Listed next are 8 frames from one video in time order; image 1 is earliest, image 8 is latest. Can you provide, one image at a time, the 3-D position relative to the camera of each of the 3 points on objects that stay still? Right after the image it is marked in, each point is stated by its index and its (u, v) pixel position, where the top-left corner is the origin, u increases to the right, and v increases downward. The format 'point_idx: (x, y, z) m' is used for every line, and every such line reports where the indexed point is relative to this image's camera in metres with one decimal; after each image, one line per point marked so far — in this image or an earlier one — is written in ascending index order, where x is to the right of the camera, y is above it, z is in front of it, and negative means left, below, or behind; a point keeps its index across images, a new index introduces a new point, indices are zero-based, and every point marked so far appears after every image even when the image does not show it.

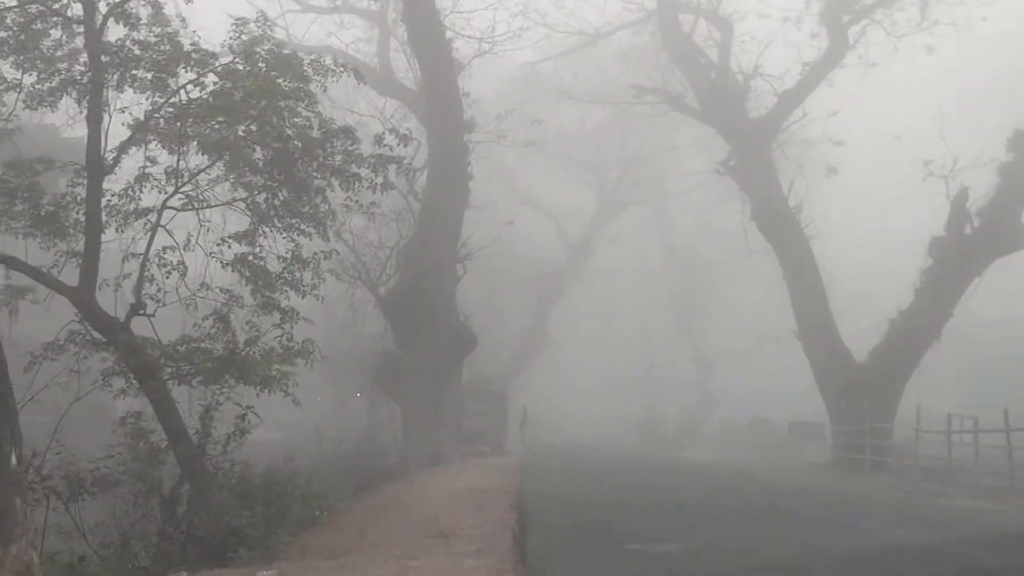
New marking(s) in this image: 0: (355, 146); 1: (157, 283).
0: (-2.4, +2.2, +14.5) m
1: (-4.7, +0.1, +12.6) m
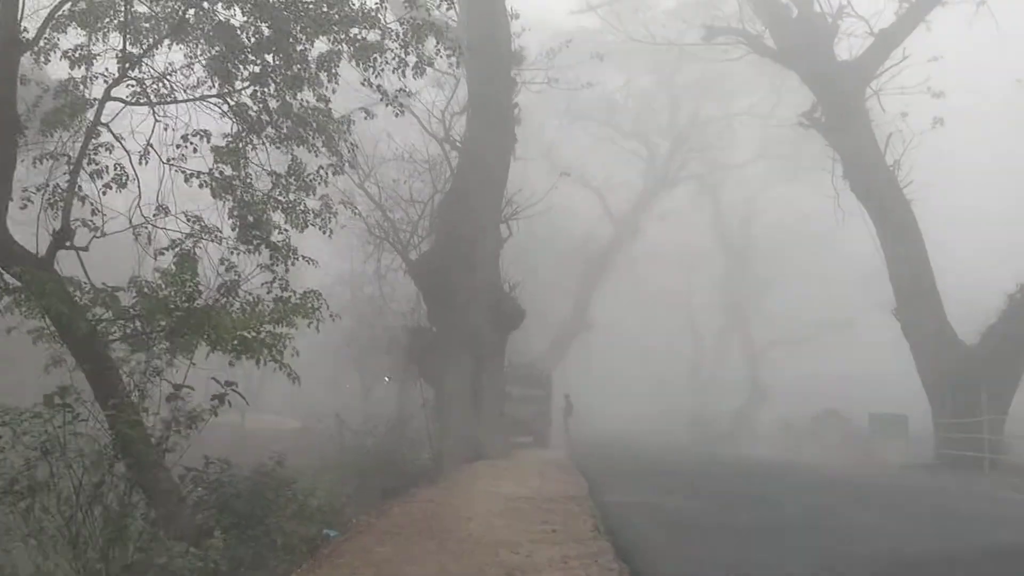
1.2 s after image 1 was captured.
0: (-1.5, +3.0, +10.6) m
1: (-3.9, +0.8, +8.8) m
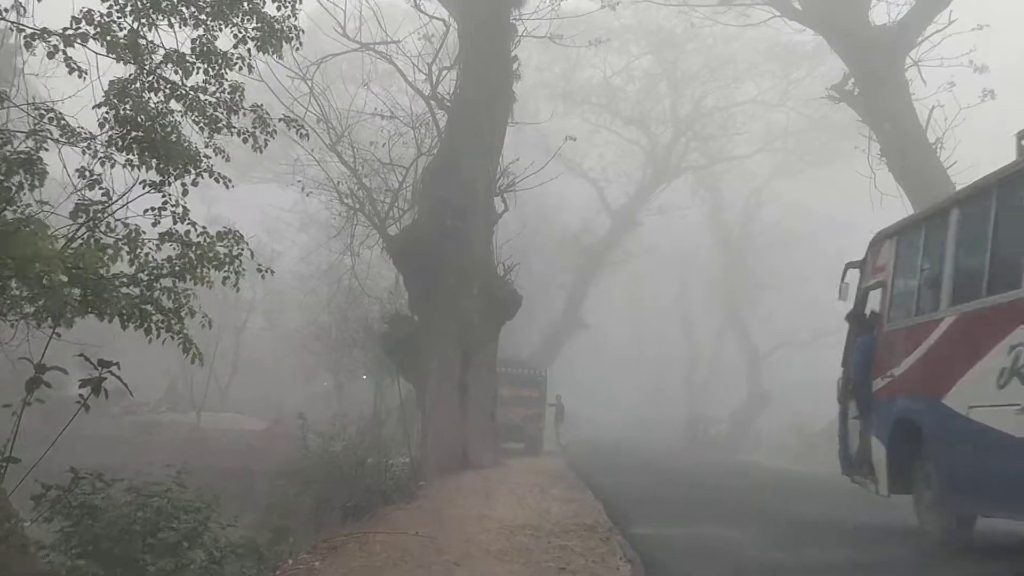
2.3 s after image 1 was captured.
0: (-1.4, +3.4, +7.5) m
1: (-3.8, +1.2, +5.7) m
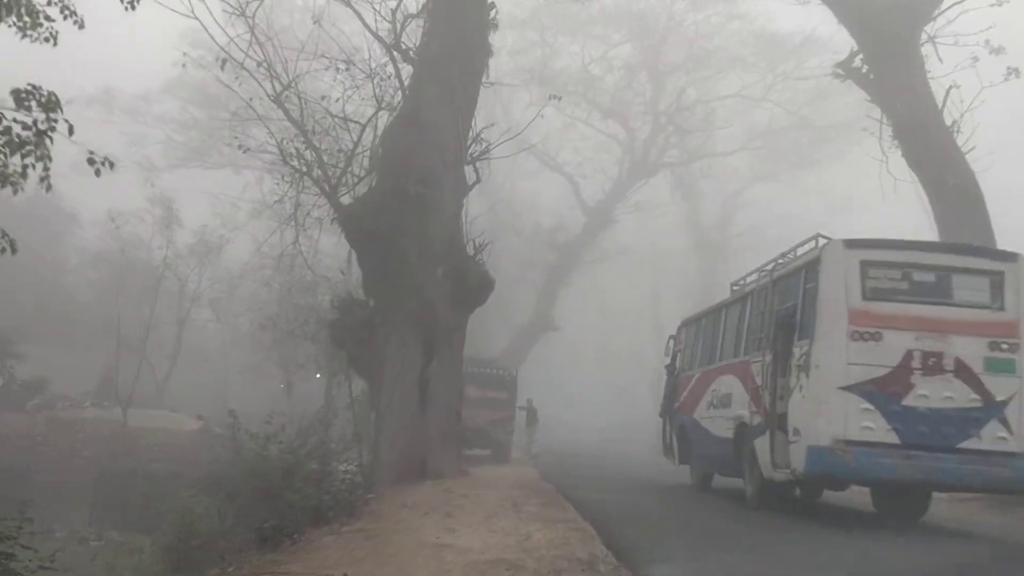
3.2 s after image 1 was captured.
0: (-1.4, +3.8, +5.0) m
1: (-3.8, +1.7, +3.1) m
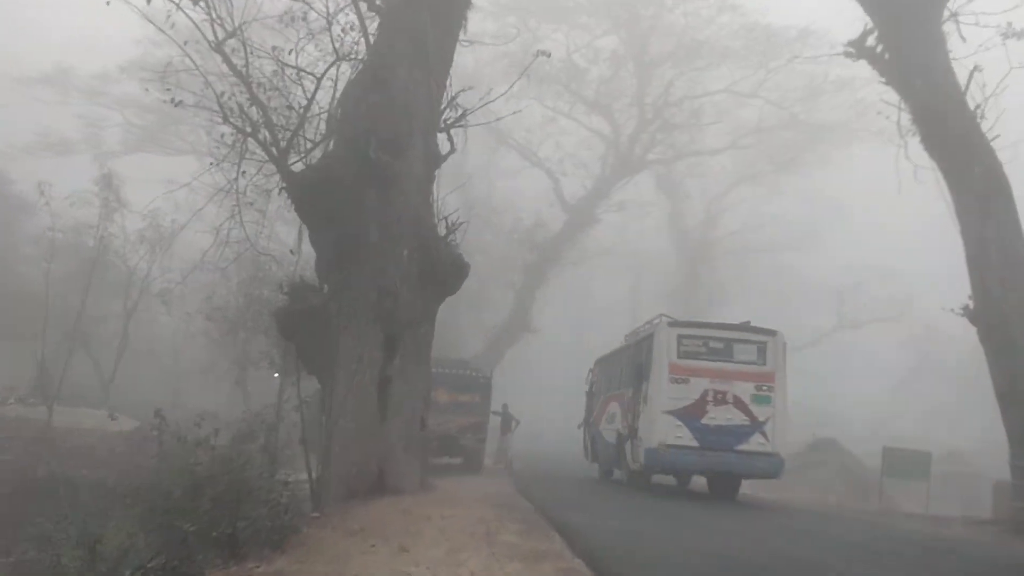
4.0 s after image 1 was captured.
0: (-1.4, +4.1, +2.8) m
1: (-3.7, +2.1, +0.8) m
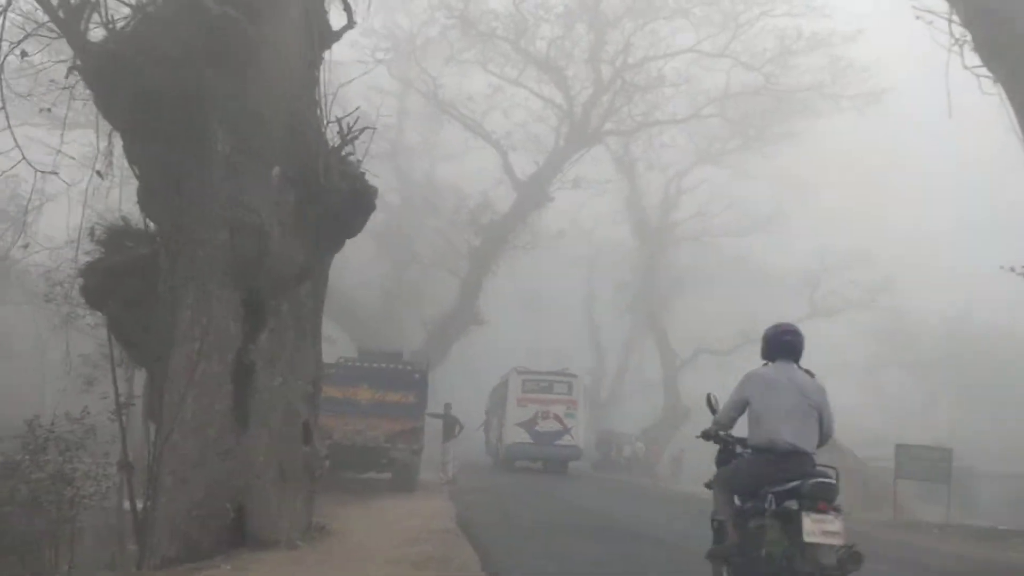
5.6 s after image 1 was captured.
0: (-1.5, +4.7, -2.0) m
1: (-3.7, +2.7, -4.1) m
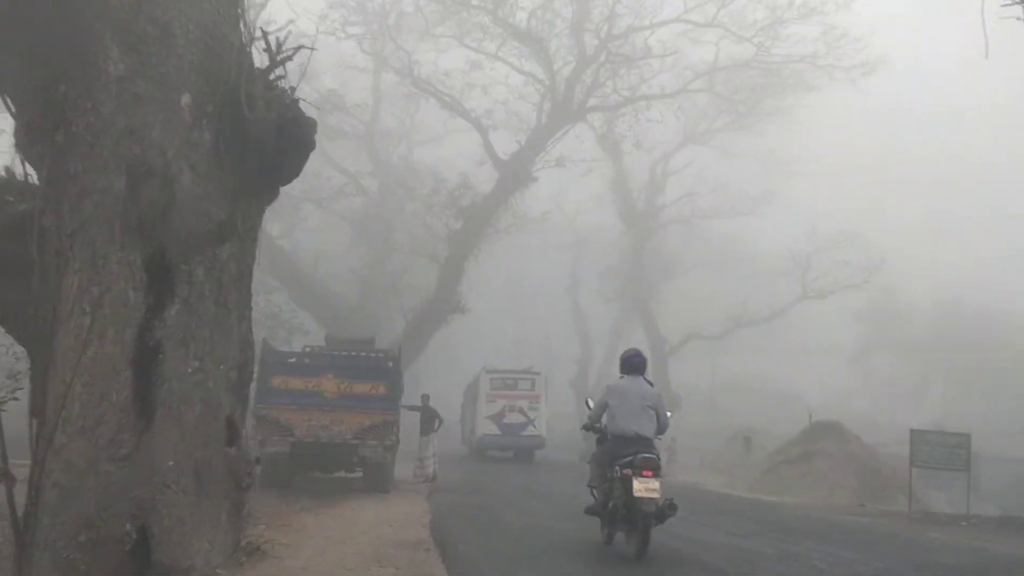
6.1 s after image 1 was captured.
0: (-1.6, +4.9, -3.9) m
1: (-3.8, +2.8, -6.1) m
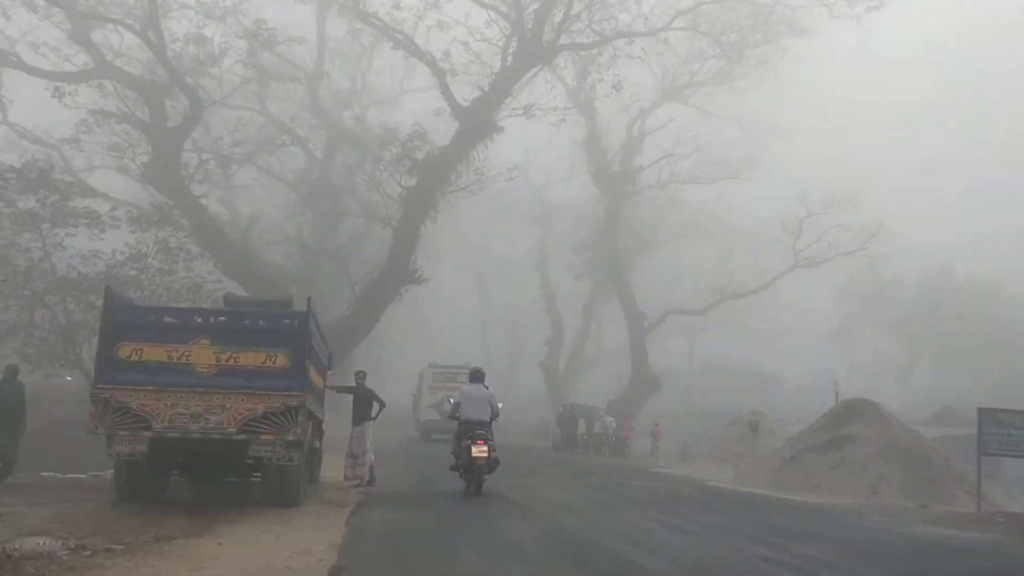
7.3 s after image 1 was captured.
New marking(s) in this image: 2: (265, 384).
0: (-1.4, +5.5, -8.8) m
1: (-3.5, +3.4, -11.0) m
2: (-3.0, -1.1, +11.7) m
